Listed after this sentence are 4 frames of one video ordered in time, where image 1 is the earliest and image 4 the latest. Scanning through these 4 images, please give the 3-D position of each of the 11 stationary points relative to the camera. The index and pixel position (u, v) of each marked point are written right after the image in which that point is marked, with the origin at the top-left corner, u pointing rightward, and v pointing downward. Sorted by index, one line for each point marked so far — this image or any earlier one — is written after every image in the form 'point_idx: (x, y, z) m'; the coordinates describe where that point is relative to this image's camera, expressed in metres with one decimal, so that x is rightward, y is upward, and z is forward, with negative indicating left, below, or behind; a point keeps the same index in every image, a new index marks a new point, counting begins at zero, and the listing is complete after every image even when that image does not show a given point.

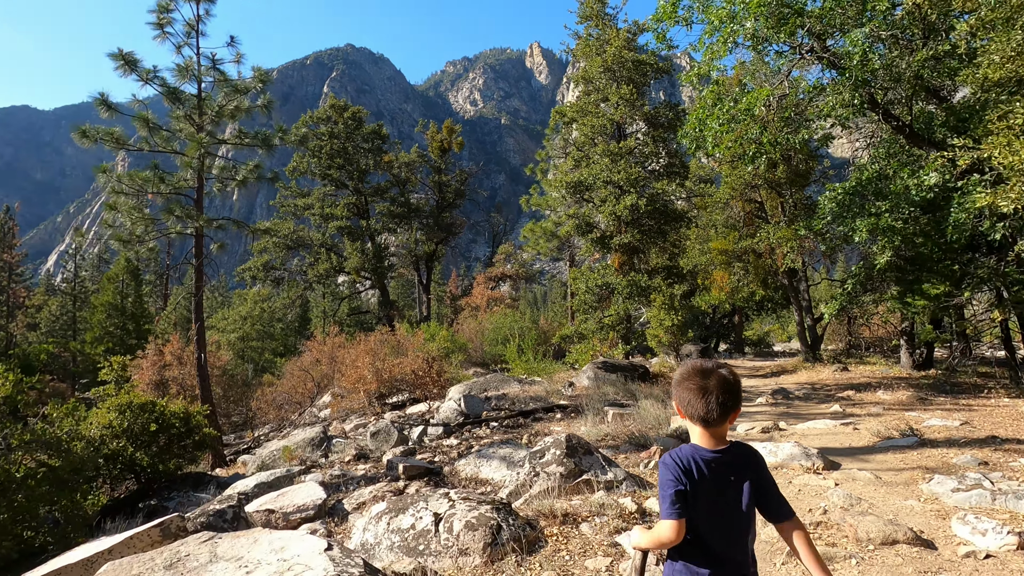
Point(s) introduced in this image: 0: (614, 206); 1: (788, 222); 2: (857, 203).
0: (+2.1, +1.7, +11.1) m
1: (+8.1, +1.9, +15.7) m
2: (+7.4, +1.8, +11.5) m
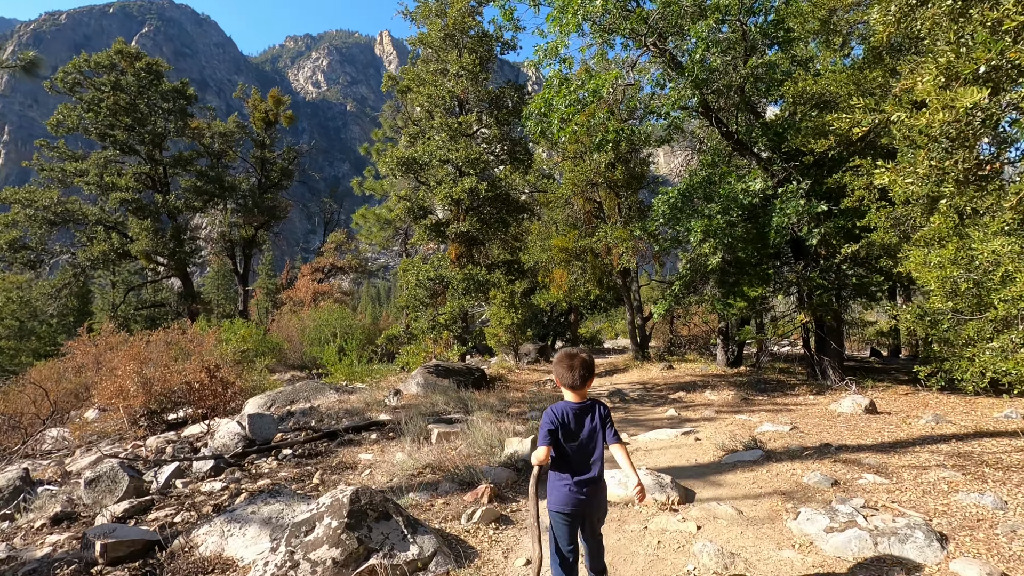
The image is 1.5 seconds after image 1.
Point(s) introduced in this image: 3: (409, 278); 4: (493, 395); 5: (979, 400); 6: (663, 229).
0: (-1.1, +1.8, +9.7) m
1: (+3.3, +1.9, +15.9) m
2: (+3.9, +1.8, +11.7) m
3: (-2.0, +0.2, +10.2) m
4: (-0.3, -2.0, +9.5) m
5: (+7.2, -1.7, +8.3) m
6: (+3.9, +1.5, +13.9) m
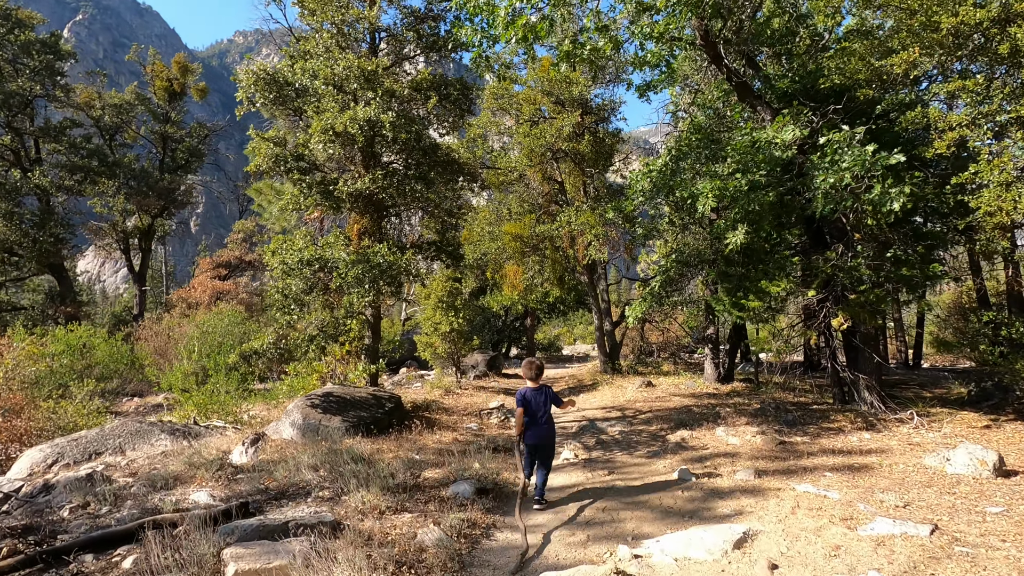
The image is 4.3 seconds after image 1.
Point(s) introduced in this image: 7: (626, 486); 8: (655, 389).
0: (-2.0, +1.9, +6.4) m
1: (+1.9, +2.0, +12.9) m
2: (+2.8, +1.9, +8.7) m
3: (-2.9, +0.3, +6.7) m
4: (-1.2, -1.8, +6.2) m
5: (+6.4, -1.6, +5.6) m
6: (+2.6, +1.6, +10.9) m
7: (+1.1, -1.9, +5.1) m
8: (+3.1, -2.2, +11.6) m
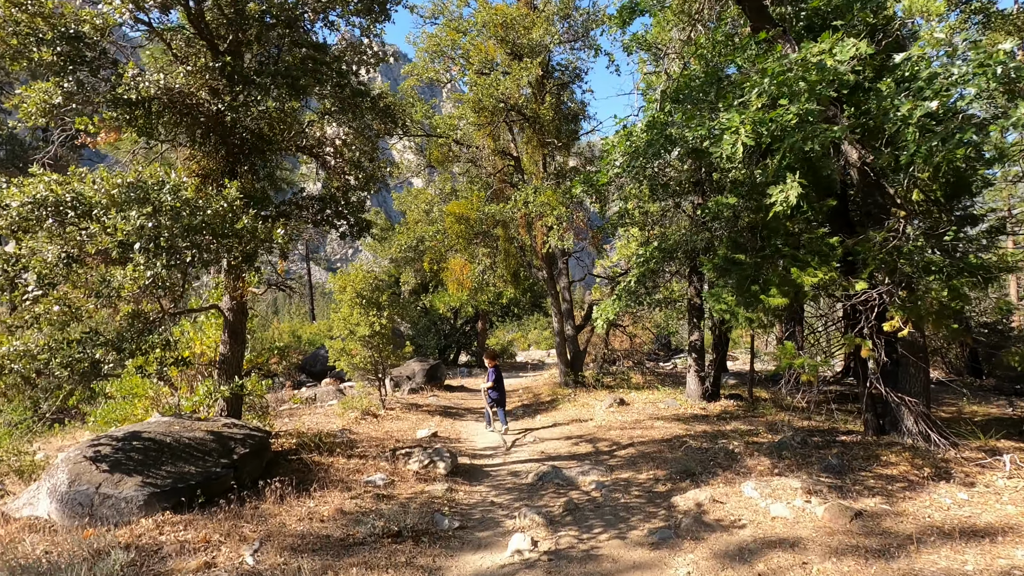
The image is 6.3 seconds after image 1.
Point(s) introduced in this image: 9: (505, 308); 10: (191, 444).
0: (-2.5, +2.1, +3.7) m
1: (+0.8, +2.1, +10.5) m
2: (+2.0, +2.0, +6.4) m
3: (-3.5, +0.5, +3.9) m
4: (-1.8, -1.6, +3.5) m
5: (+5.9, -1.5, +3.6) m
6: (+1.7, +1.7, +8.6) m
7: (+0.6, -1.7, +2.7) m
8: (+2.0, -2.1, +9.3) m
9: (-0.2, -0.7, +18.3) m
10: (-2.7, -1.3, +4.6) m
